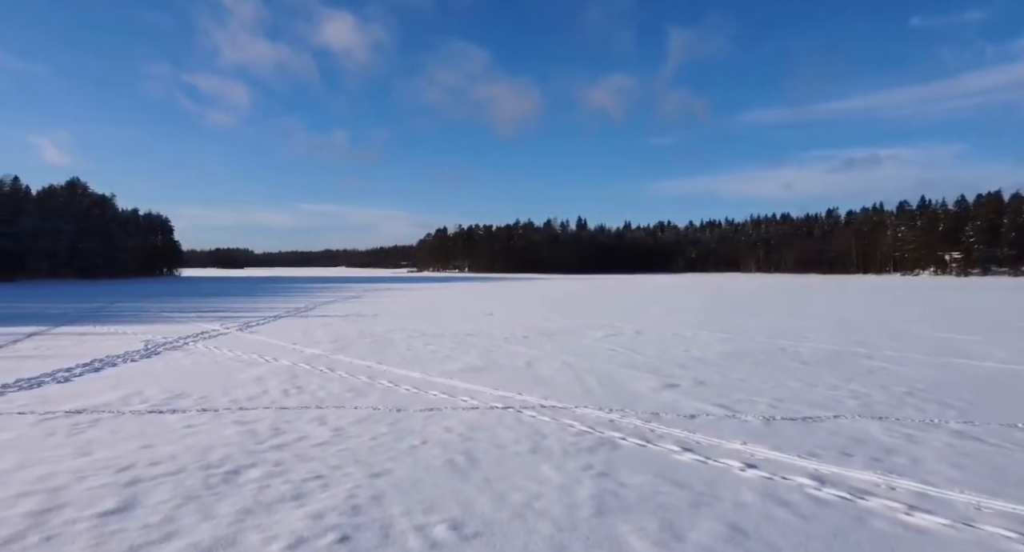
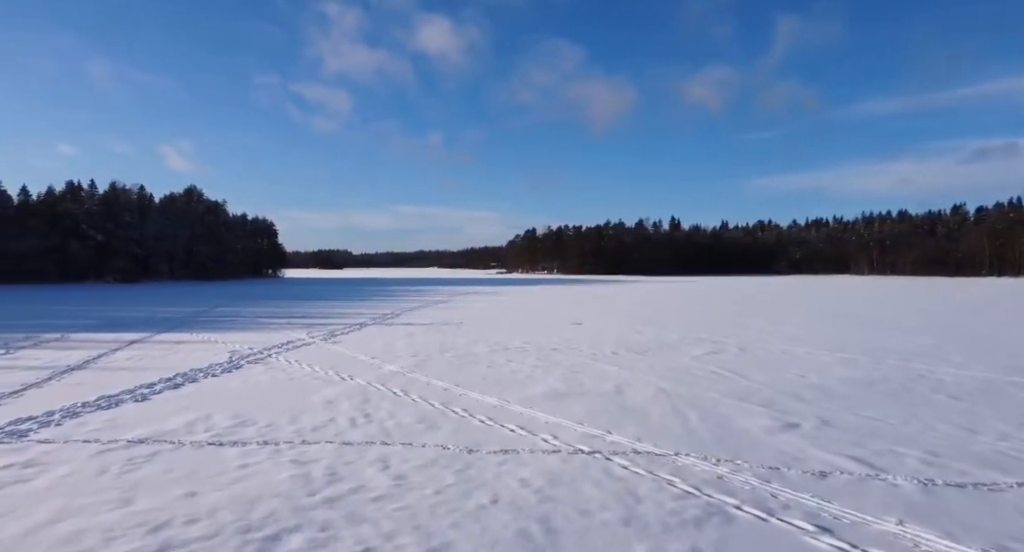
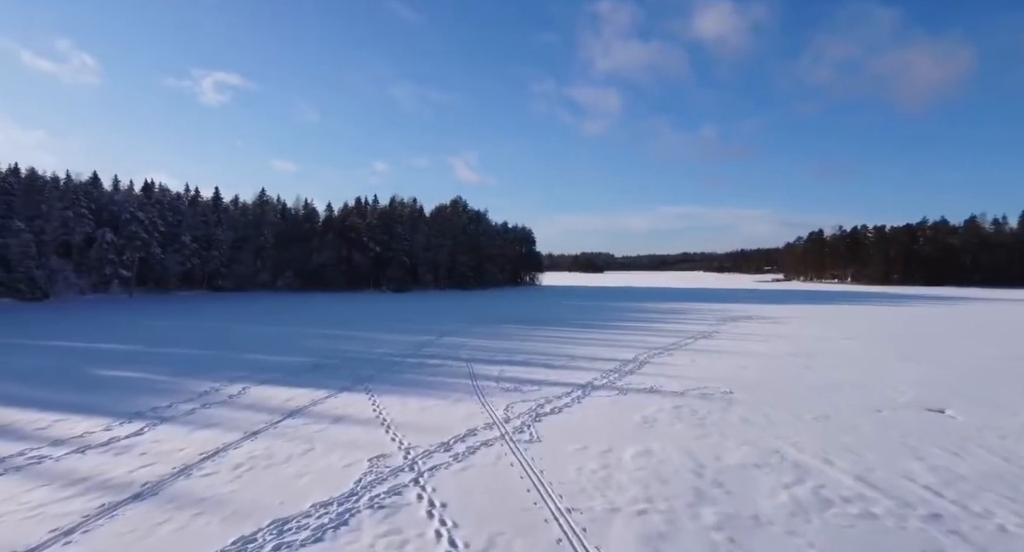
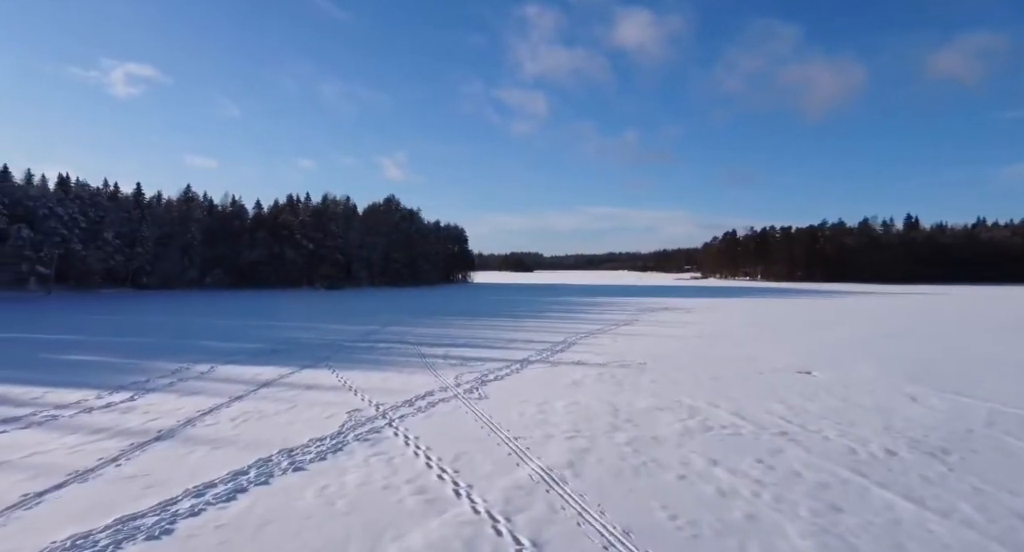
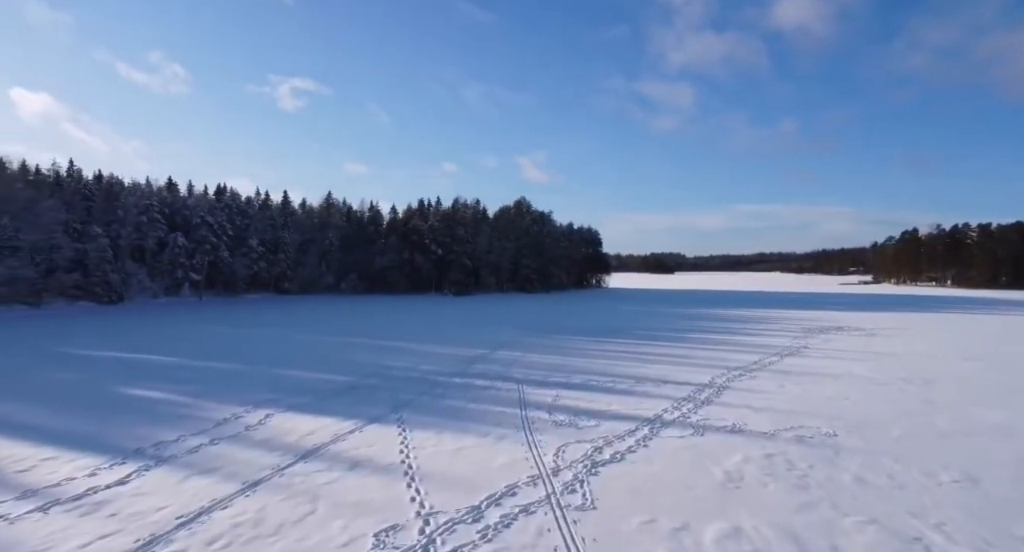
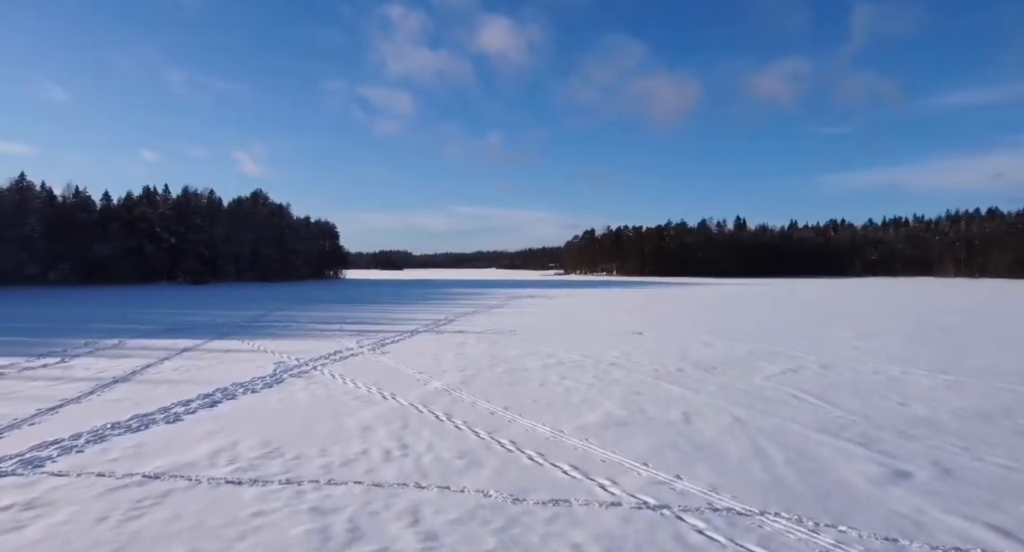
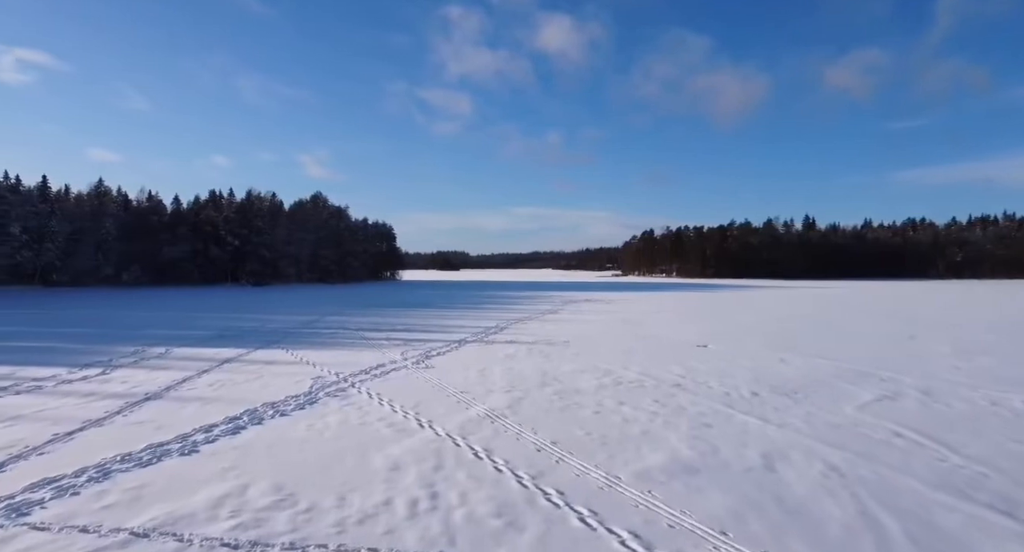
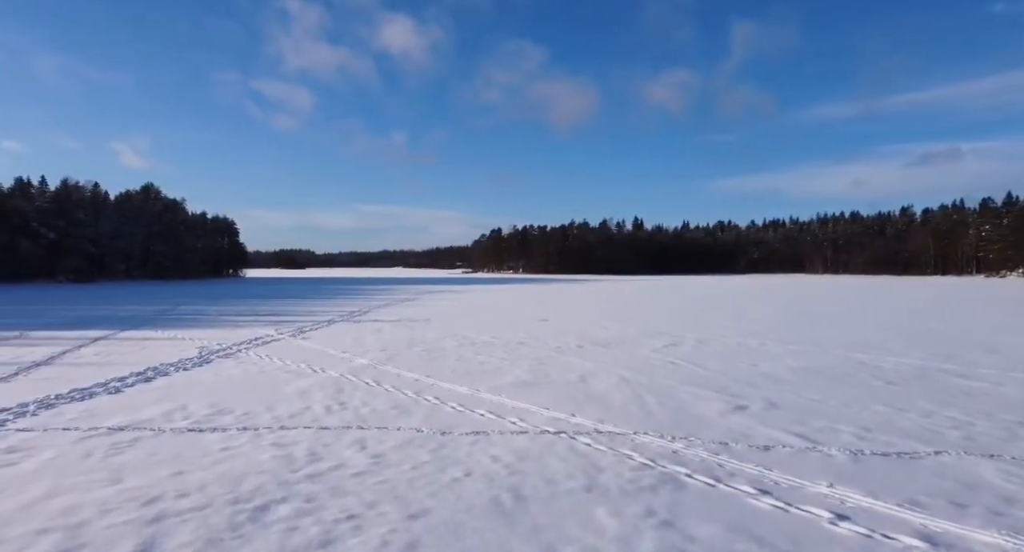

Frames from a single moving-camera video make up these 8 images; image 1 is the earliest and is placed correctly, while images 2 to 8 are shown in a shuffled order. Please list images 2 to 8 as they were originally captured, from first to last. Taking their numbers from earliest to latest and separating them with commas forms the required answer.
8, 2, 6, 7, 4, 3, 5
